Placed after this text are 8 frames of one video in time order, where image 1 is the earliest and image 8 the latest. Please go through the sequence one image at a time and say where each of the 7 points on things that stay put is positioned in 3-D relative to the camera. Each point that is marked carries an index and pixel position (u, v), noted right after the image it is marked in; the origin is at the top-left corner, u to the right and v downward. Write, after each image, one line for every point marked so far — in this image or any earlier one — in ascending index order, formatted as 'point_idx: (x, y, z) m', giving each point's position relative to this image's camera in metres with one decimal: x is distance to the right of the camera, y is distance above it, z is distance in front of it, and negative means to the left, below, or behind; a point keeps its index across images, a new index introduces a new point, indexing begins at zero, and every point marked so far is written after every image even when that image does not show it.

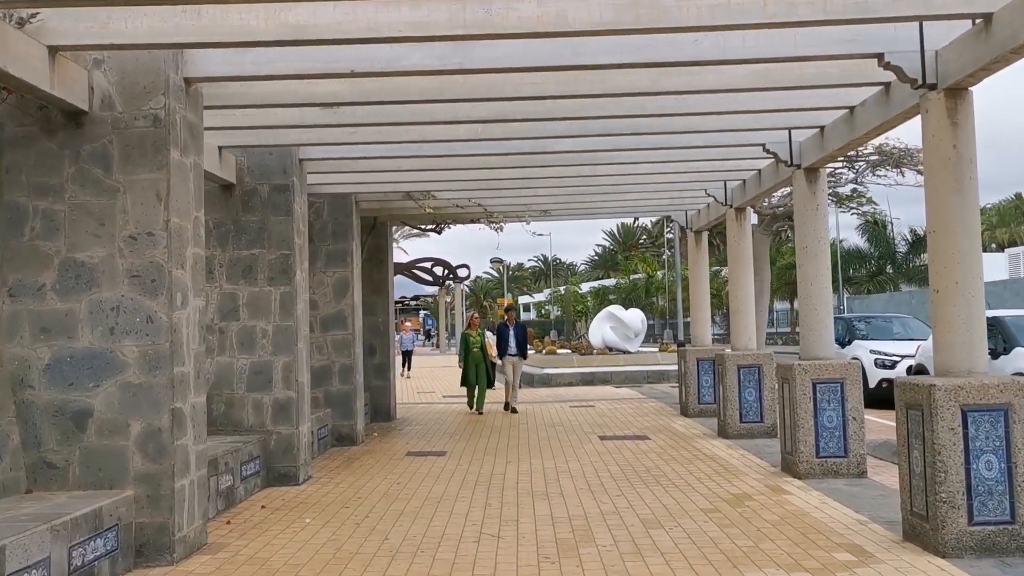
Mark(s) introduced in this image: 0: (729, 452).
0: (+2.5, -1.9, +10.5) m
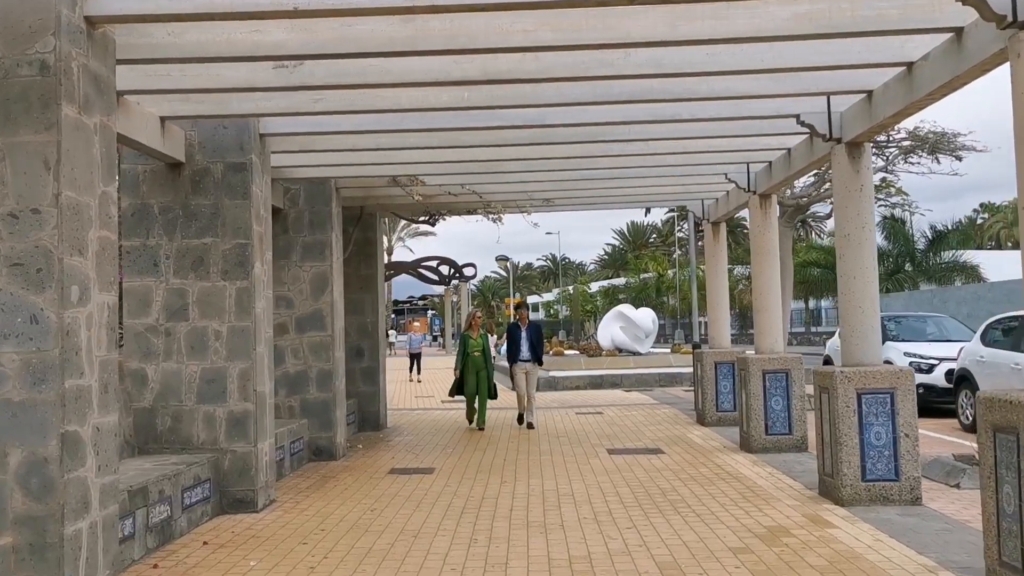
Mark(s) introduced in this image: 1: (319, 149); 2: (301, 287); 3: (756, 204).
0: (+2.4, -1.8, +9.2) m
1: (-1.8, +1.3, +8.7) m
2: (-2.4, 0.0, +10.6) m
3: (+2.9, +1.0, +10.8) m
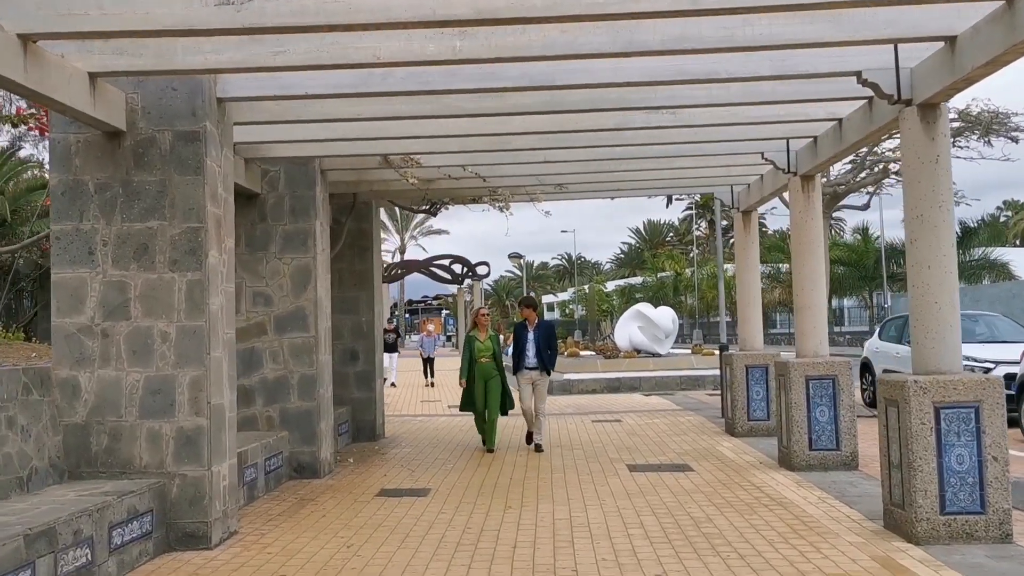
0: (+2.5, -1.8, +7.9) m
1: (-1.8, +1.4, +7.5) m
2: (-2.3, +0.1, +9.4) m
3: (+3.0, +1.1, +9.5) m
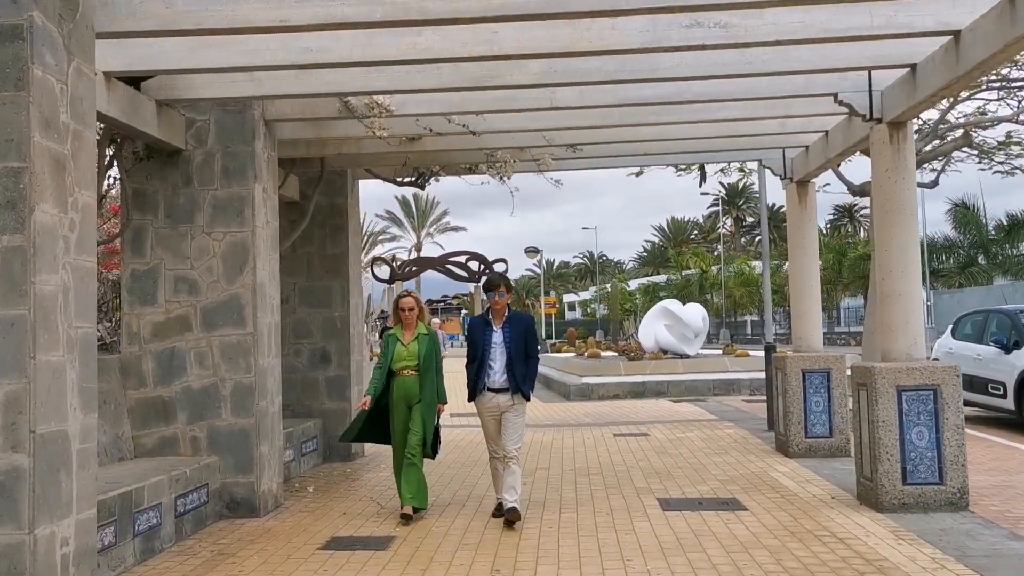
0: (+2.4, -1.6, +5.7) m
1: (-1.9, +1.5, +5.4) m
2: (-2.4, +0.2, +7.2) m
3: (+3.0, +1.2, +7.3) m
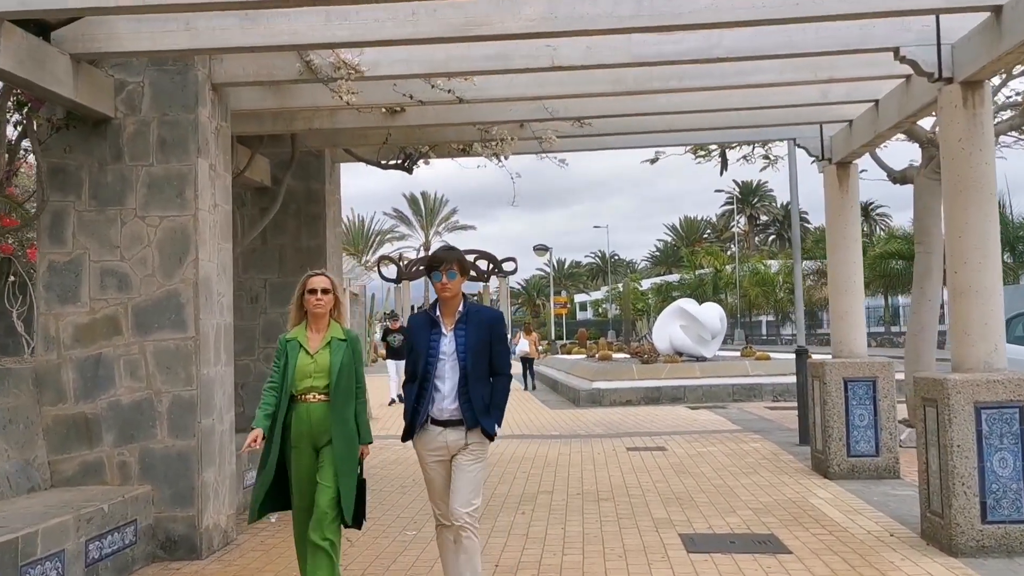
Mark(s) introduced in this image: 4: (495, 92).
0: (+2.4, -1.6, +4.4) m
1: (-1.9, +1.5, +4.2) m
2: (-2.4, +0.2, +6.1) m
3: (+2.9, +1.2, +6.0) m
4: (-0.1, +1.5, +7.0) m
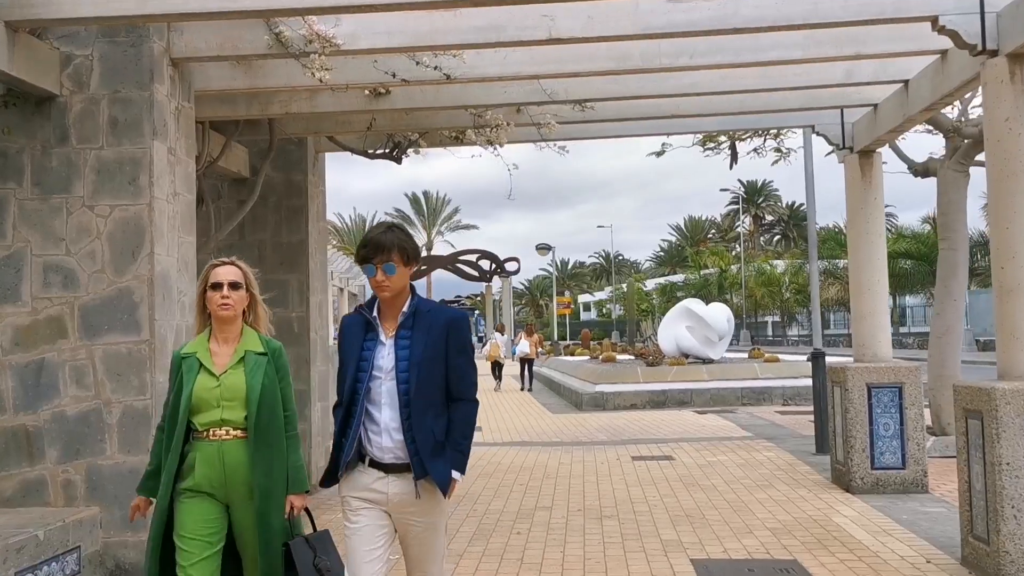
0: (+2.3, -1.6, +3.8) m
1: (-2.0, +1.6, +3.5) m
2: (-2.5, +0.2, +5.4) m
3: (+2.9, +1.3, +5.4) m
4: (-0.2, +1.5, +6.4) m
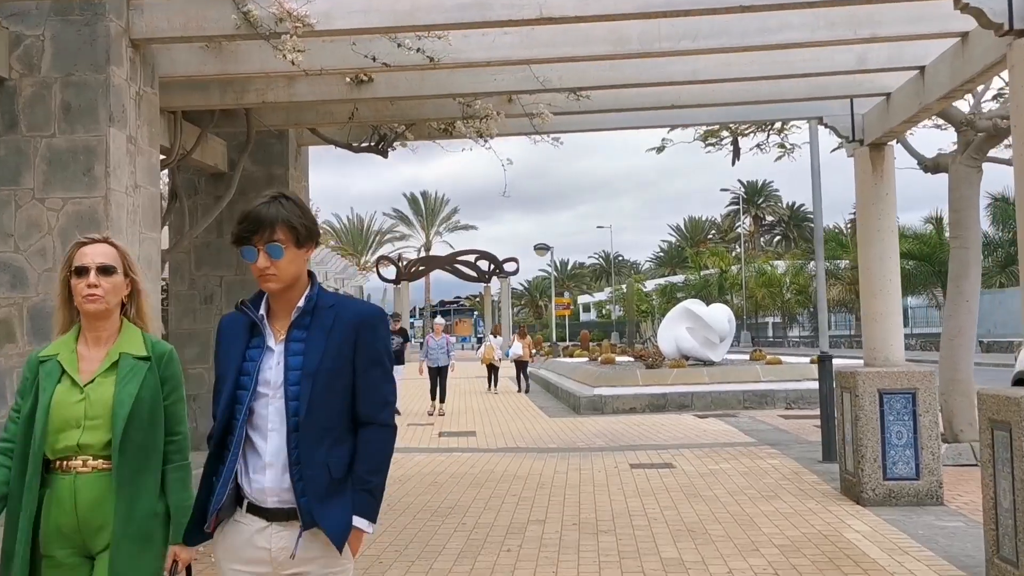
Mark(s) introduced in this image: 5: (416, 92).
0: (+2.2, -1.6, +3.3) m
1: (-2.1, +1.6, +3.1) m
2: (-2.5, +0.2, +5.0) m
3: (+2.8, +1.3, +4.9) m
4: (-0.2, +1.5, +5.9) m
5: (-0.7, +1.4, +6.6) m
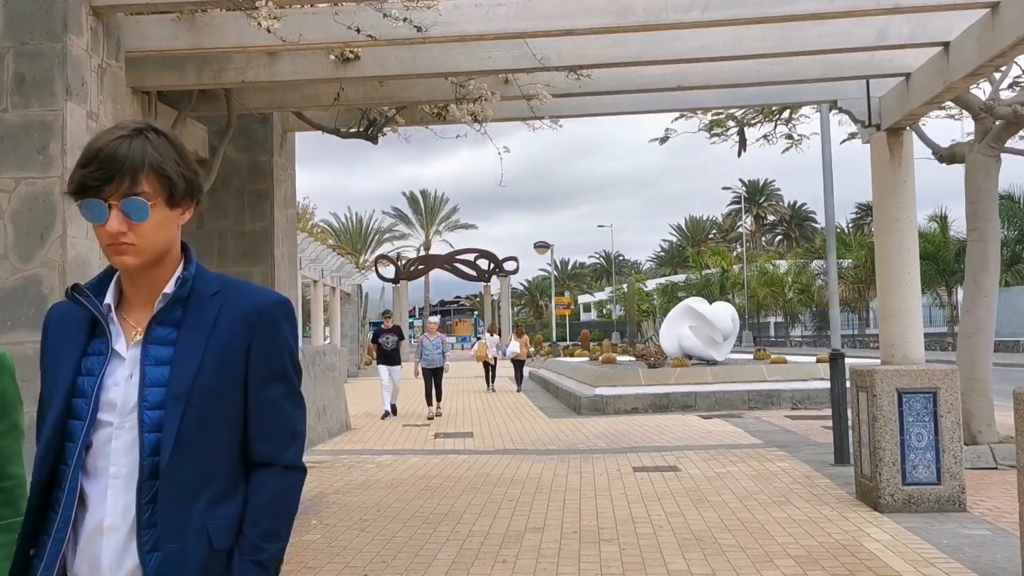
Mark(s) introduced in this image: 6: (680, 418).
0: (+2.2, -1.5, +2.9) m
1: (-2.1, +1.6, +2.7) m
2: (-2.6, +0.3, +4.6) m
3: (+2.8, +1.3, +4.5) m
4: (-0.3, +1.6, +5.5) m
5: (-0.7, +1.5, +6.2) m
6: (+2.7, -2.1, +15.0) m
